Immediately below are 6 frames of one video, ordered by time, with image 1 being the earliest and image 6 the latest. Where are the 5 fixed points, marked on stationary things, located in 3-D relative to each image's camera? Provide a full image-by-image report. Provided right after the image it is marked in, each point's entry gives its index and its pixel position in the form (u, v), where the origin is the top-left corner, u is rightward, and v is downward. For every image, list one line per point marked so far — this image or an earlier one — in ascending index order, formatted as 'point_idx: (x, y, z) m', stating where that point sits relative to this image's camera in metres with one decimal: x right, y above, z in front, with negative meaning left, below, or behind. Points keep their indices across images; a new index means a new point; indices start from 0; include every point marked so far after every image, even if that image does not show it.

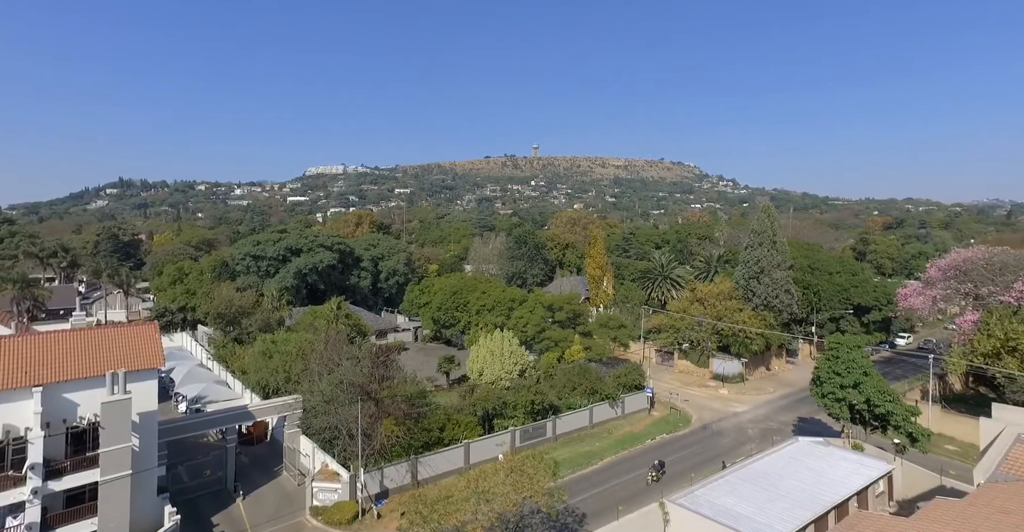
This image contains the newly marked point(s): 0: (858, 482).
0: (+10.5, -6.5, +16.9) m
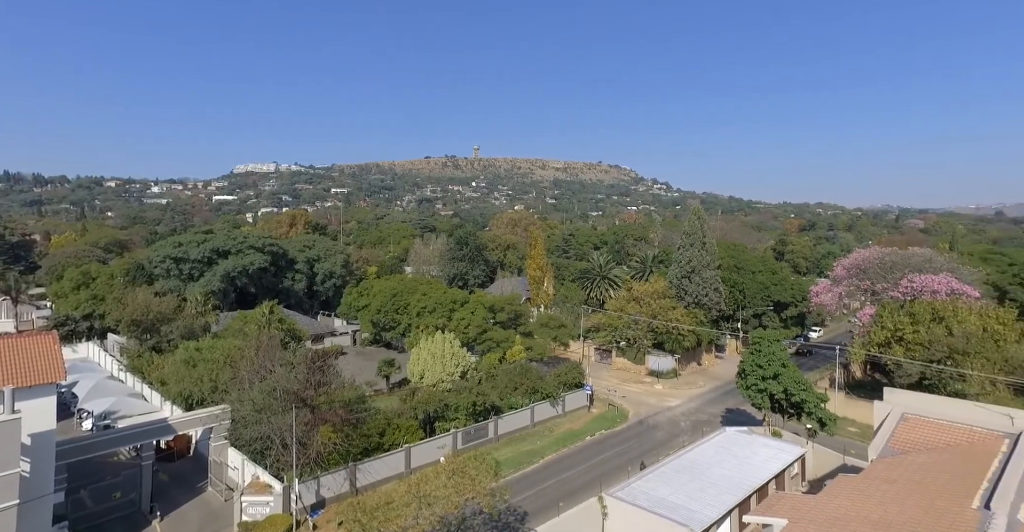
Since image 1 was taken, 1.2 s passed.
0: (+8.6, -6.5, +19.2) m
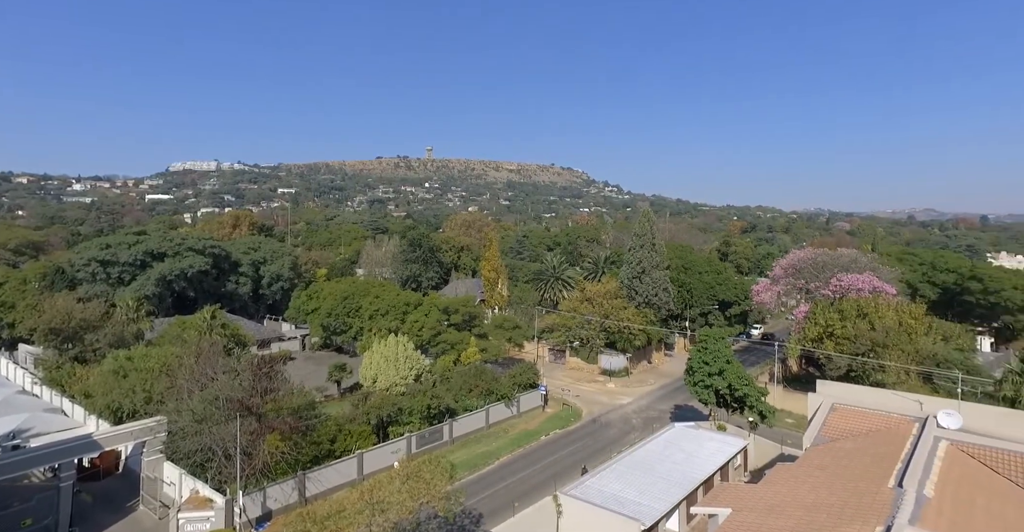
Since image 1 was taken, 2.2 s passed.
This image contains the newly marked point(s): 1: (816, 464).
0: (+7.1, -6.5, +20.4) m
1: (+8.1, -5.3, +16.0) m
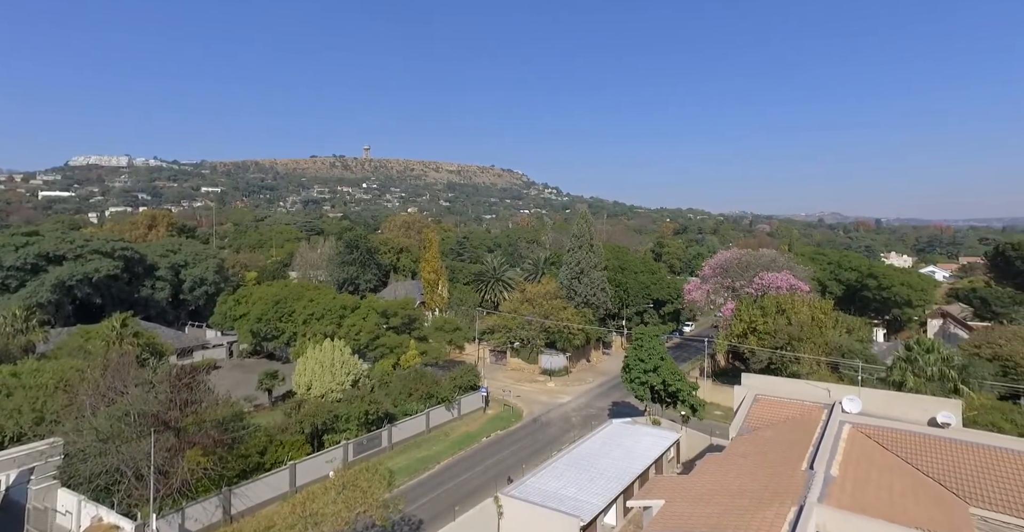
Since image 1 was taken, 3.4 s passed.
0: (+5.0, -6.5, +21.5) m
1: (+6.4, -5.3, +17.2) m
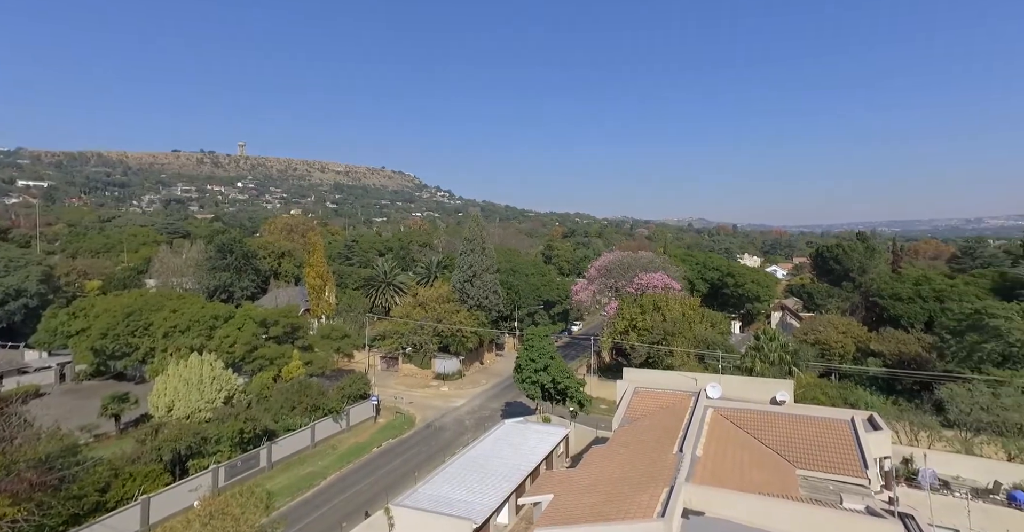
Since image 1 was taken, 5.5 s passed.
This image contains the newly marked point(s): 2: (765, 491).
0: (+1.1, -6.6, +22.4) m
1: (+3.2, -5.3, +18.4) m
2: (+5.4, -4.8, +12.9) m
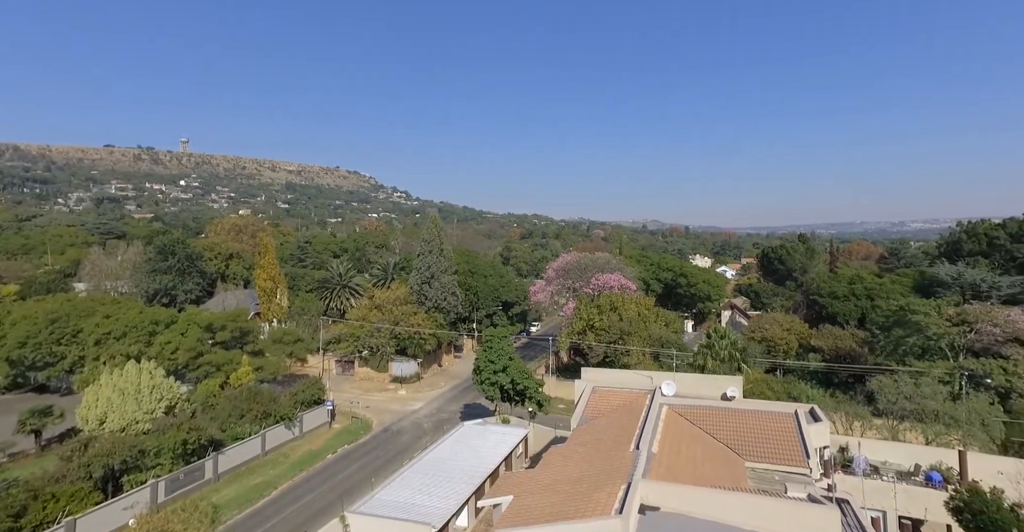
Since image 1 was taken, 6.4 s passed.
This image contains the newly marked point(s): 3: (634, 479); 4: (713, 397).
0: (-0.4, -6.6, +22.4) m
1: (+2.0, -5.3, +18.5) m
2: (+4.5, -4.8, +13.2) m
3: (+2.6, -4.4, +12.8) m
4: (+6.4, -4.2, +19.3) m
